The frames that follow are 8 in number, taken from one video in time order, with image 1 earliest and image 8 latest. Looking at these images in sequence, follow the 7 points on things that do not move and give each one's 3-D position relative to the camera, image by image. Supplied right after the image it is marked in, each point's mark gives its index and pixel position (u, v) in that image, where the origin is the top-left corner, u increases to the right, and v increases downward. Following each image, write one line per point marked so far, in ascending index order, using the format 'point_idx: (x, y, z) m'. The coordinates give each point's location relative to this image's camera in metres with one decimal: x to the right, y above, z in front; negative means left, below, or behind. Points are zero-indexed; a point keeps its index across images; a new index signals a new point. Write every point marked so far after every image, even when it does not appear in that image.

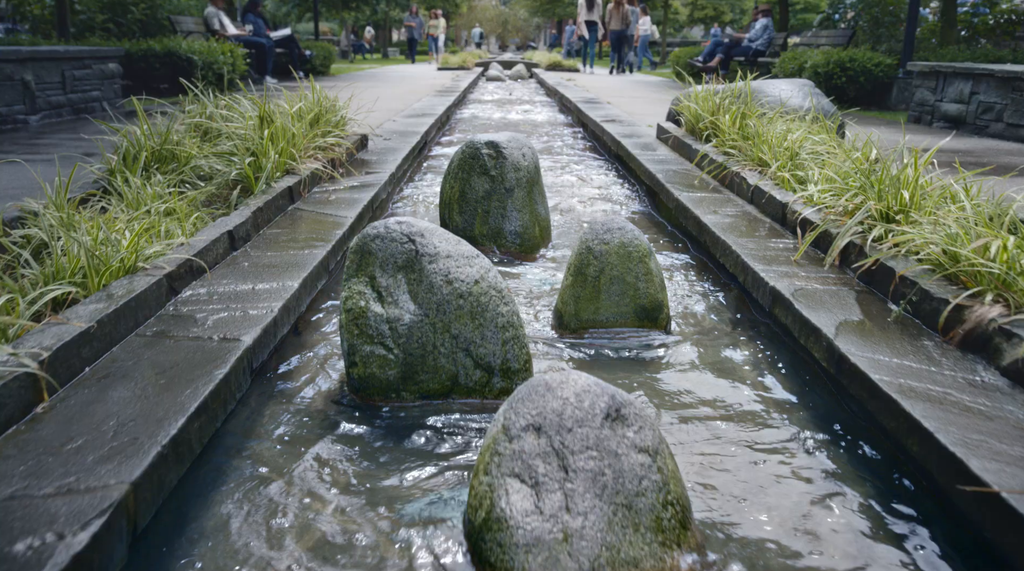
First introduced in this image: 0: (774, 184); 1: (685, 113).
0: (+1.5, +0.6, +4.6) m
1: (+1.4, +1.4, +6.7) m
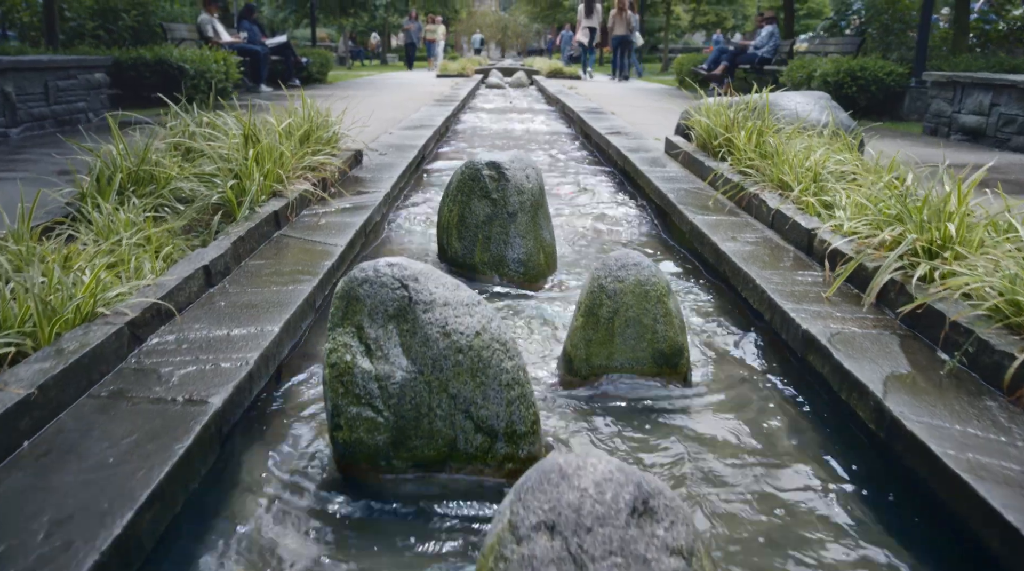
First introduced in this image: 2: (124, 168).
0: (+1.5, +0.4, +4.3) m
1: (+1.5, +1.3, +6.3) m
2: (-2.1, +0.6, +4.4) m
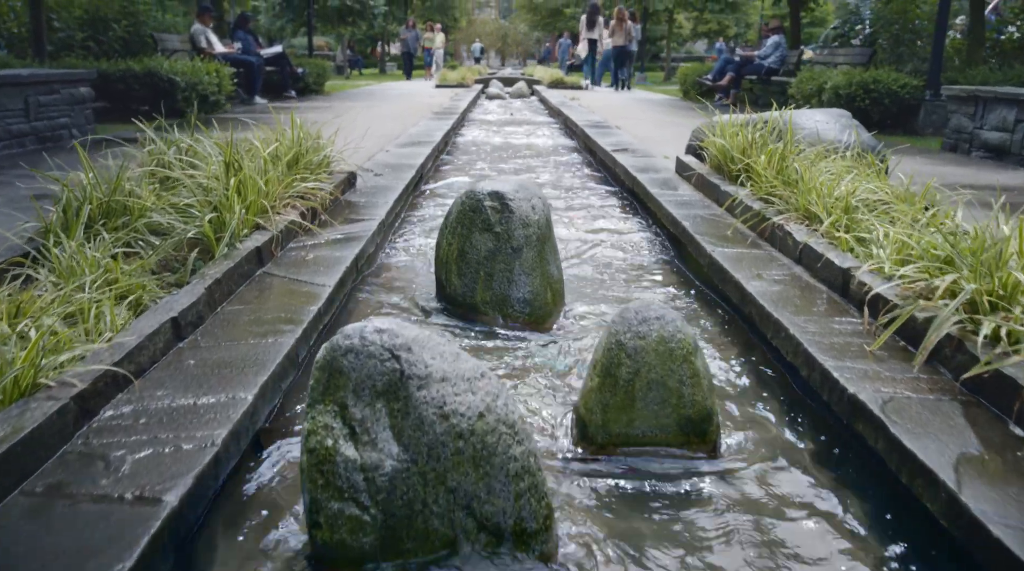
0: (+1.6, +0.2, +3.9) m
1: (+1.5, +1.0, +6.0) m
2: (-2.1, +0.4, +4.0) m
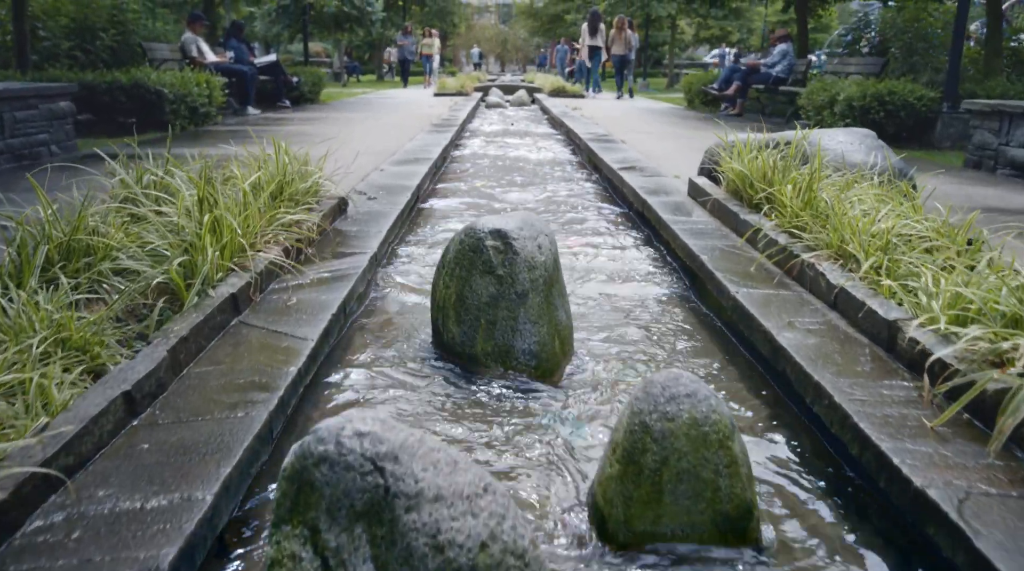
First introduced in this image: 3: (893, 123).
0: (+1.6, 0.0, +3.5) m
1: (+1.5, +0.8, +5.6) m
2: (-2.1, +0.2, +3.6) m
3: (+4.7, +2.0, +9.9) m
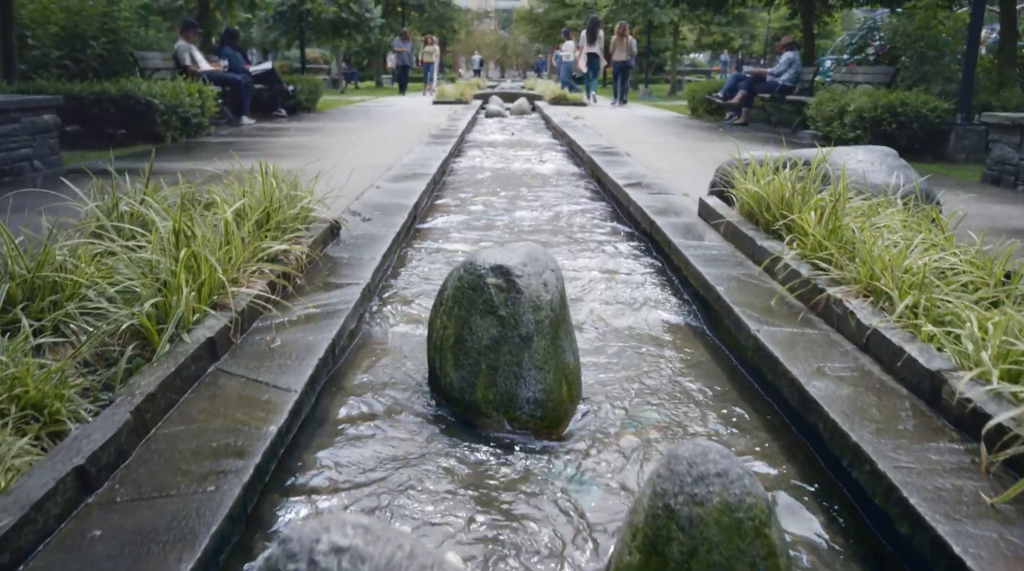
0: (+1.6, -0.2, +3.2) m
1: (+1.5, +0.6, +5.3) m
2: (-2.1, 0.0, +3.3) m
3: (+4.8, +1.8, +9.6) m
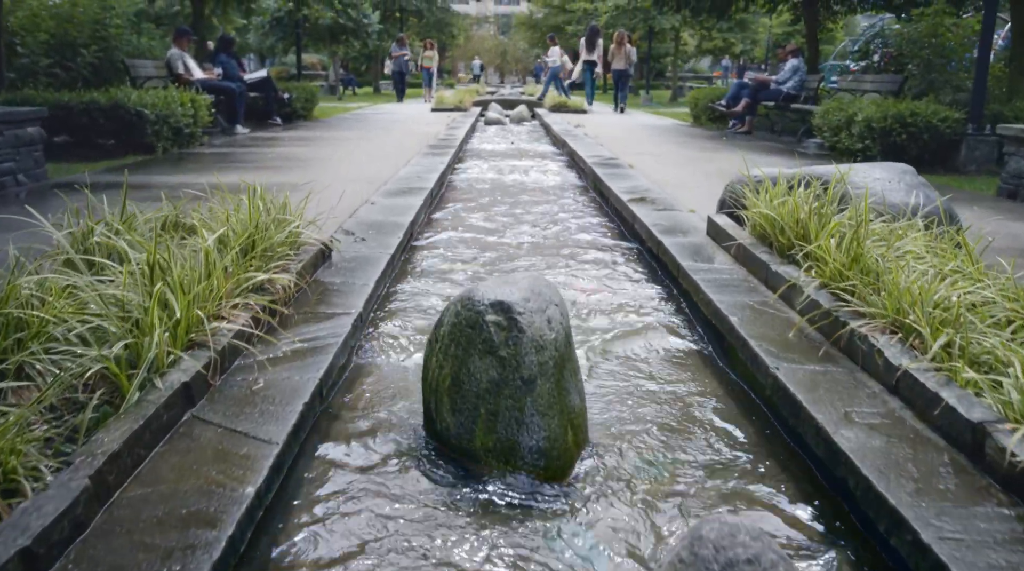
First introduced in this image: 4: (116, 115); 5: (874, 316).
0: (+1.6, -0.3, +3.0) m
1: (+1.5, +0.5, +5.0) m
2: (-2.1, -0.1, +3.0) m
3: (+4.7, +1.6, +9.4) m
4: (-4.7, +2.0, +9.5) m
5: (+1.6, -0.1, +3.5) m
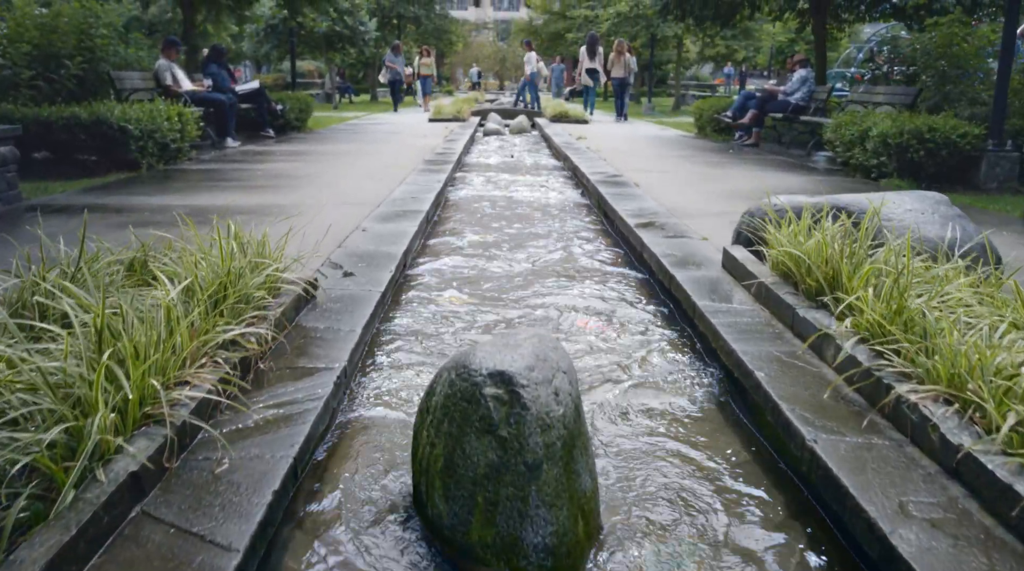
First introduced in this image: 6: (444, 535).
0: (+1.6, -0.6, +2.6) m
1: (+1.5, +0.2, +4.6) m
2: (-2.1, -0.3, +2.6) m
3: (+4.7, +1.4, +9.0) m
4: (-4.7, +1.7, +9.0) m
5: (+1.6, -0.4, +3.1) m
6: (-0.2, -0.9, +2.8) m
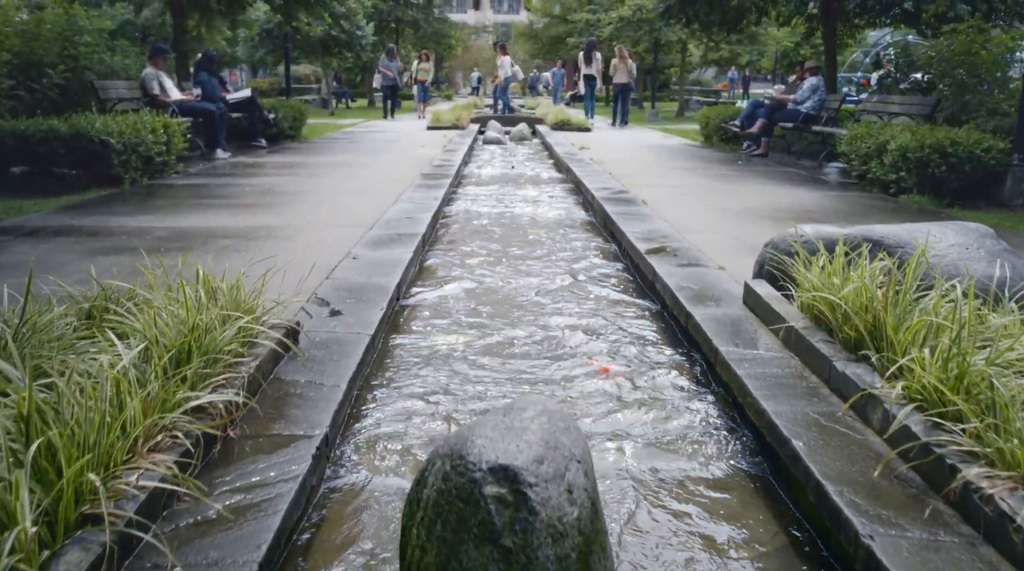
0: (+1.6, -0.8, +2.1) m
1: (+1.5, 0.0, +4.2) m
2: (-2.0, -0.6, +2.2) m
3: (+4.8, +1.2, +8.5) m
4: (-4.7, +1.5, +8.6) m
5: (+1.6, -0.6, +2.7) m
6: (-0.2, -1.1, +2.3) m
